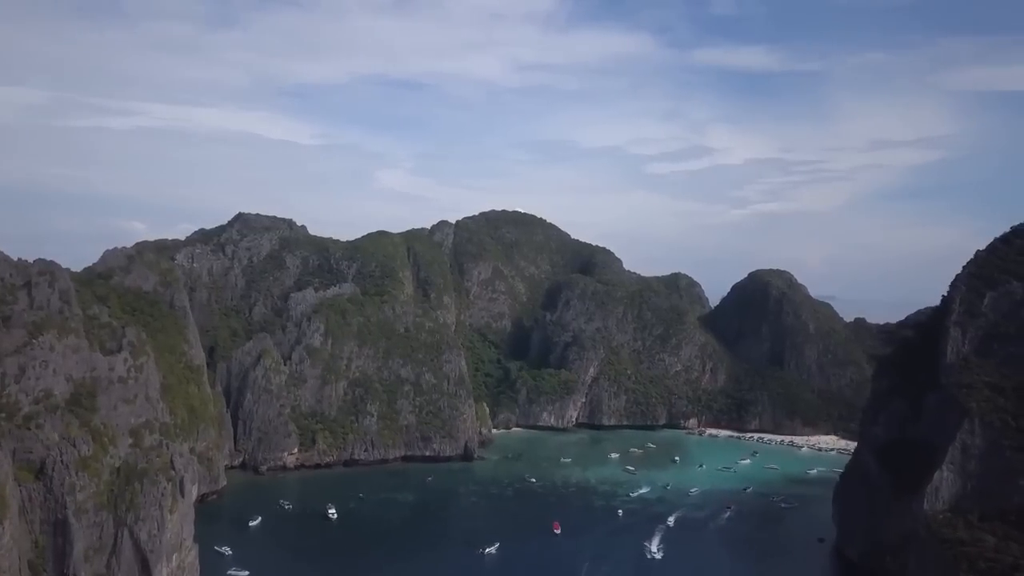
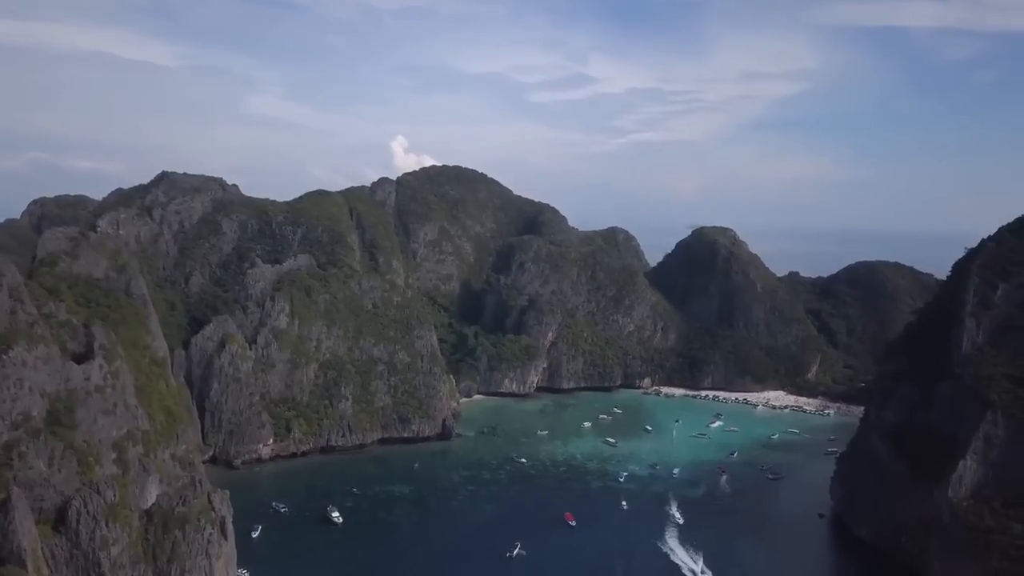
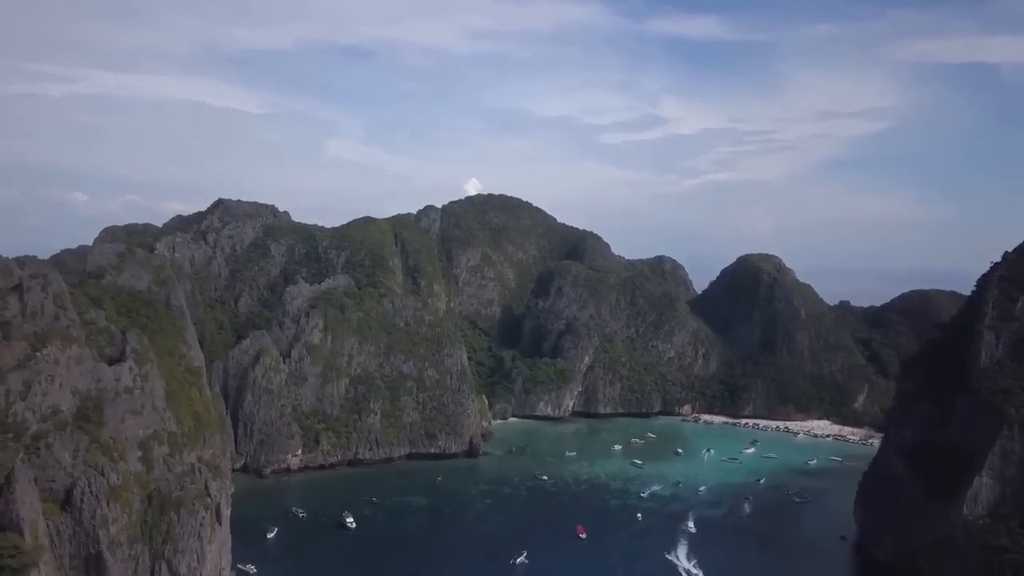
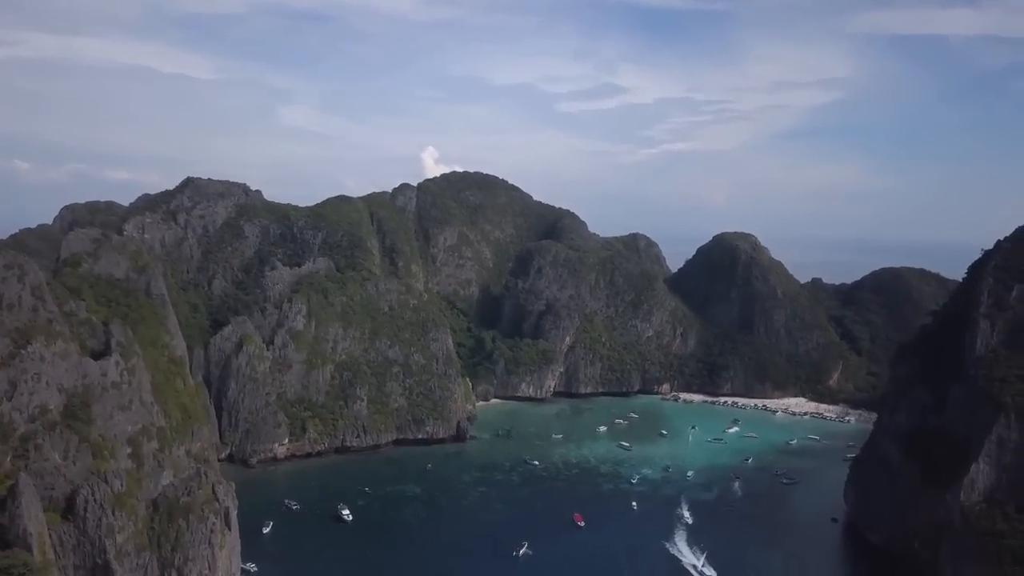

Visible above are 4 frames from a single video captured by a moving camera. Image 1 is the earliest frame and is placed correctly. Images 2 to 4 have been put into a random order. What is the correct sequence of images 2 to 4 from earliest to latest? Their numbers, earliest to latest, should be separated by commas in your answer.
3, 4, 2
